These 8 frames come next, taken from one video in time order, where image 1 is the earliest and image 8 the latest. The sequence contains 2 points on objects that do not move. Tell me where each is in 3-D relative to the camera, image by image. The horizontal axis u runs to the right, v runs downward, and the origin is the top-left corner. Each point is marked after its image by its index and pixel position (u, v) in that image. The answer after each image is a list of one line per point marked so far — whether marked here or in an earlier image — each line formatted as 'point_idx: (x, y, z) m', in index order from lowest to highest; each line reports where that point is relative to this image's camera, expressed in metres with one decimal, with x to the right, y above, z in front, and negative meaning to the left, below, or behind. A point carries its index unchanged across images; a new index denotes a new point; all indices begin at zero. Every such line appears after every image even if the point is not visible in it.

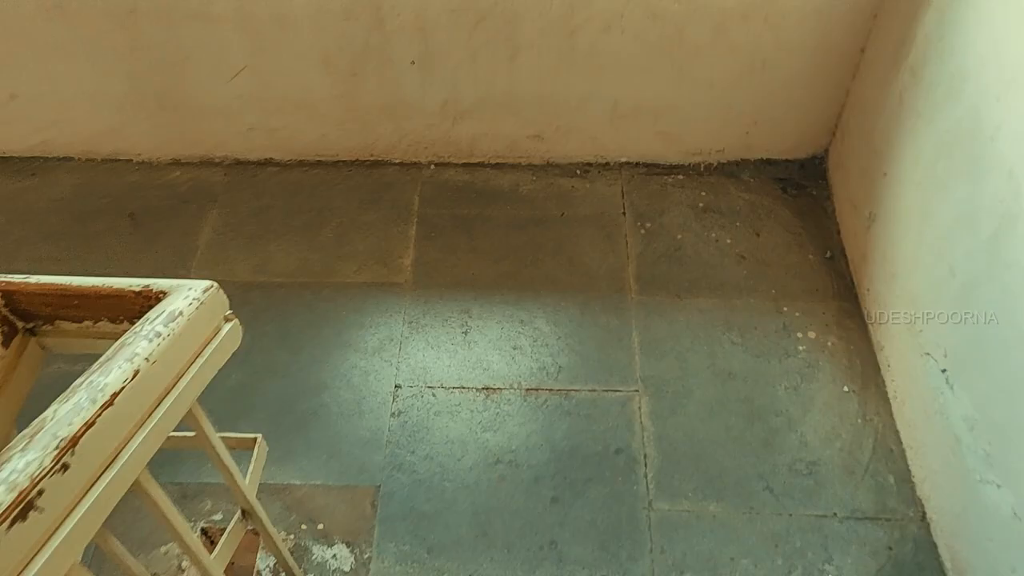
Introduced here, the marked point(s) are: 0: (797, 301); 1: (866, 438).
0: (+0.6, 0.0, +1.8) m
1: (+0.6, -0.3, +1.6) m
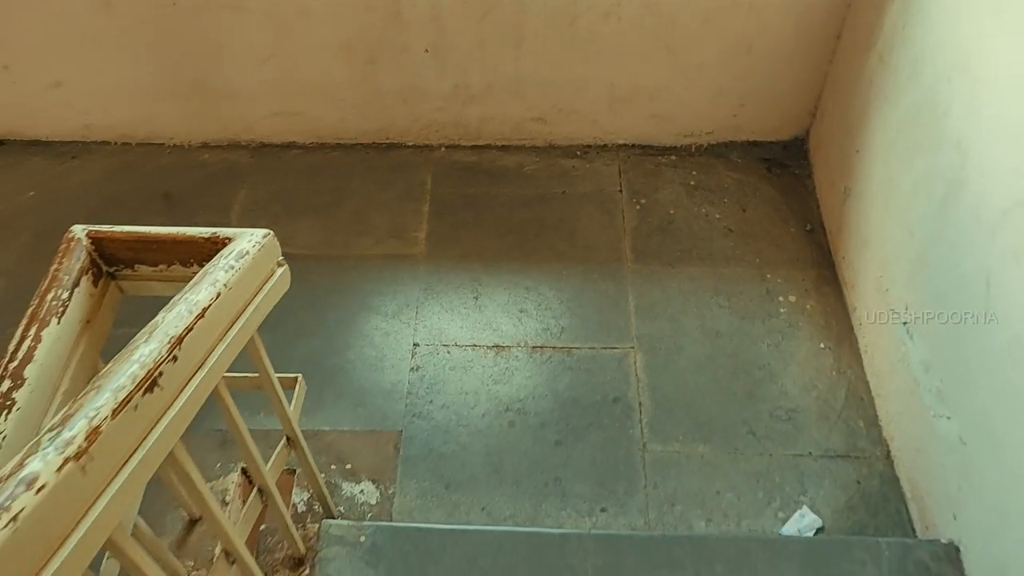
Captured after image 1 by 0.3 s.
0: (+0.6, 0.0, +1.9) m
1: (+0.6, -0.2, +1.7) m
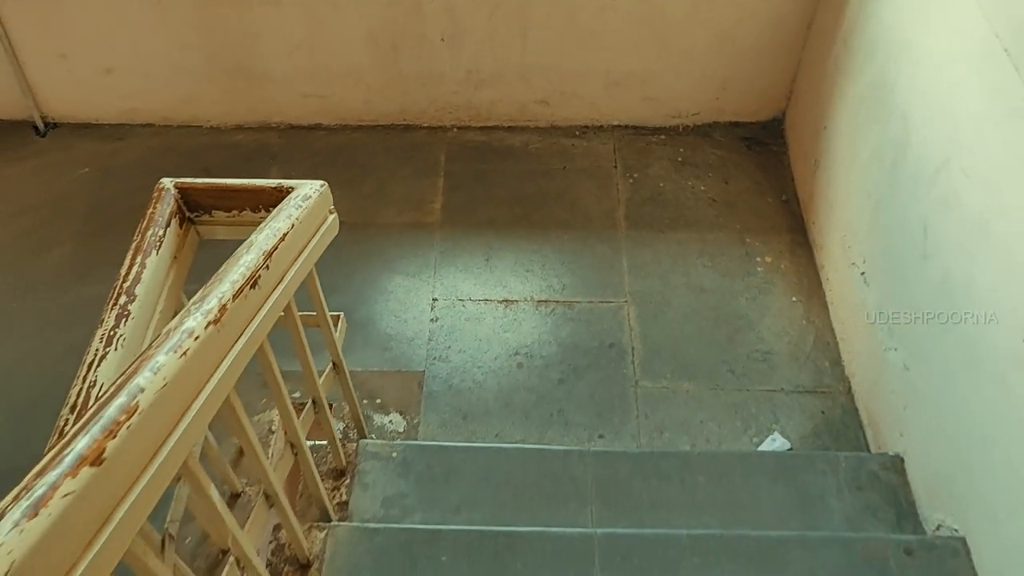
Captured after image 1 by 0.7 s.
0: (+0.6, +0.1, +2.2) m
1: (+0.7, -0.1, +2.0) m
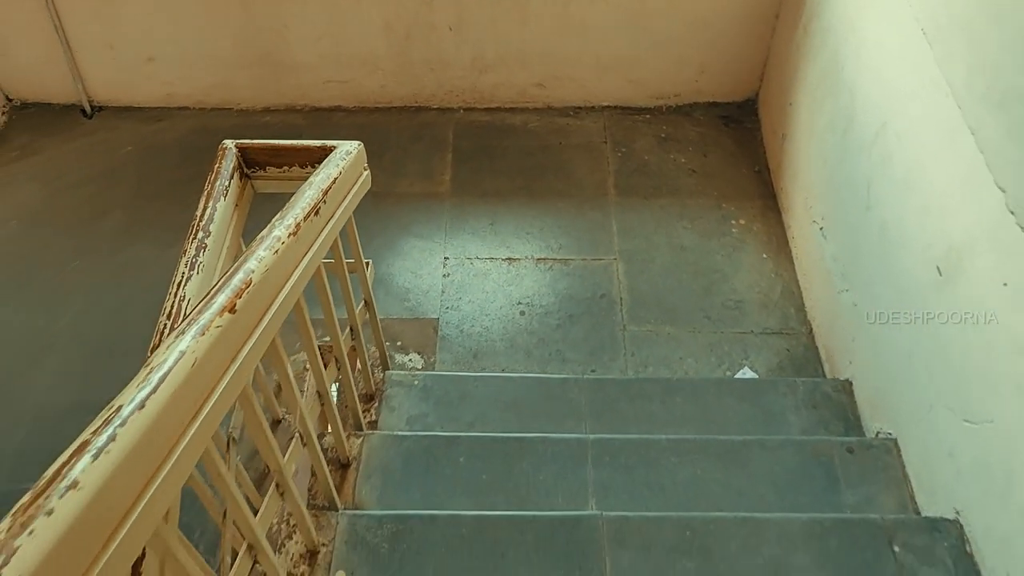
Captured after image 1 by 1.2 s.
0: (+0.6, +0.2, +2.4) m
1: (+0.7, 0.0, +2.2) m
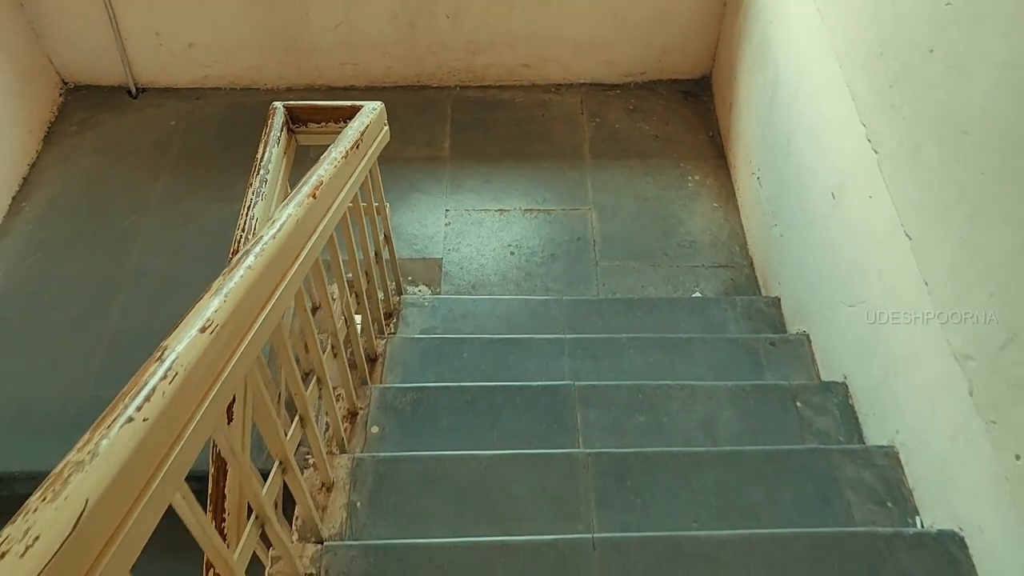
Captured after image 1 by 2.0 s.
0: (+0.6, +0.4, +2.9) m
1: (+0.6, +0.2, +2.7) m
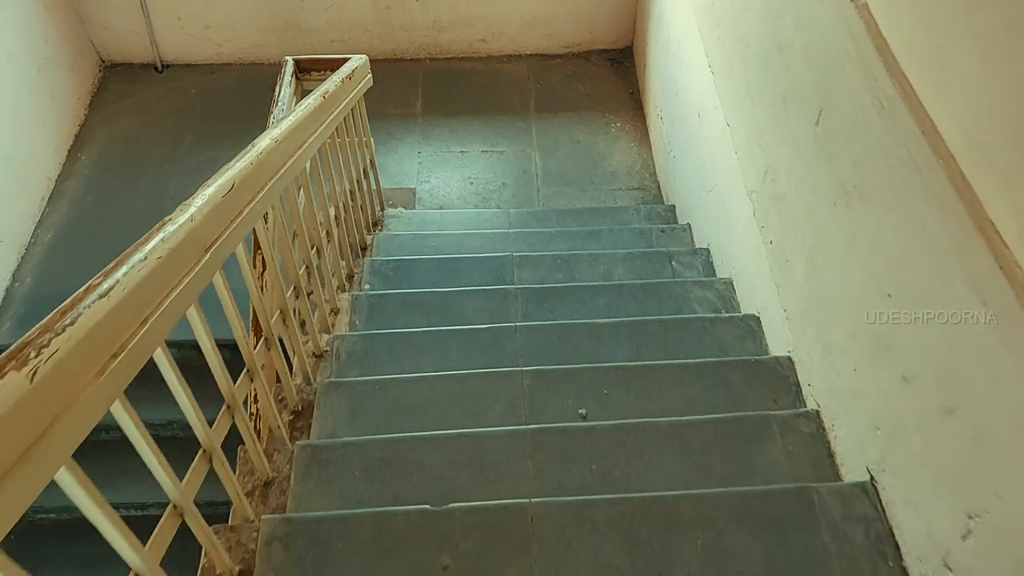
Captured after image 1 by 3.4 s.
0: (+0.4, +0.7, +3.6) m
1: (+0.5, +0.5, +3.4) m
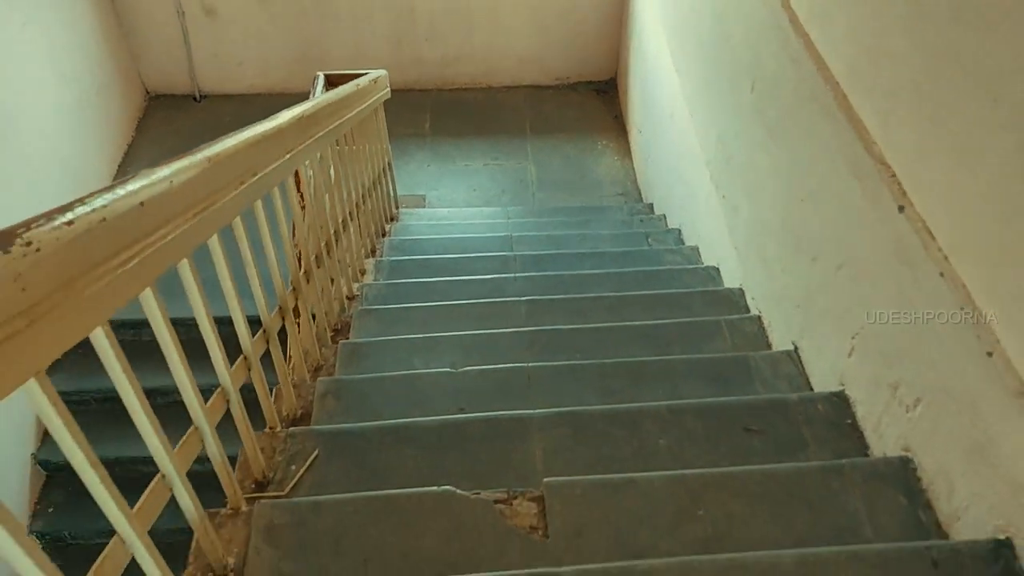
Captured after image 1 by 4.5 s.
0: (+0.4, +0.7, +4.0) m
1: (+0.5, +0.5, +3.8) m
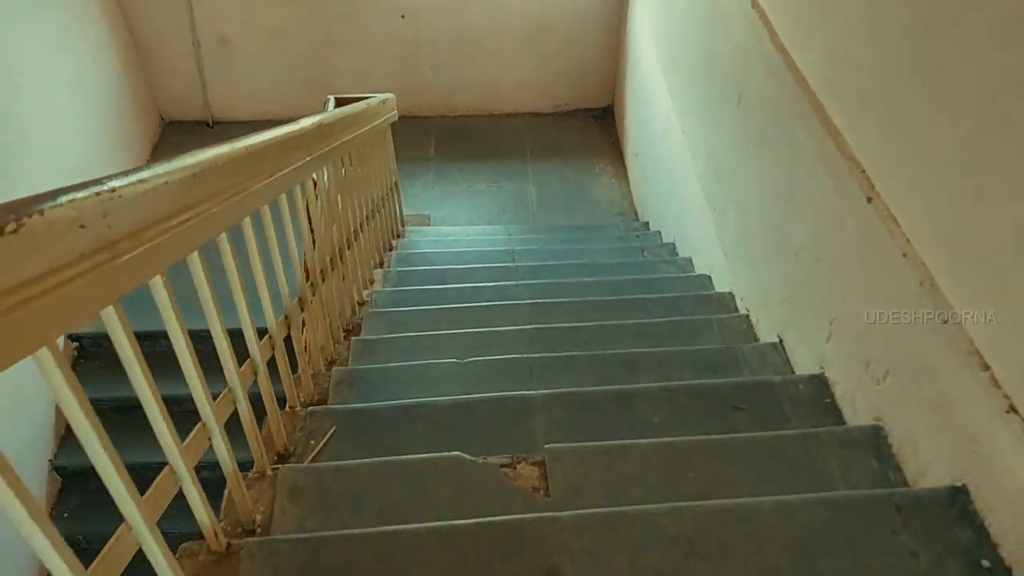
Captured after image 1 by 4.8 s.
0: (+0.4, +0.6, +4.2) m
1: (+0.5, +0.4, +3.9) m
